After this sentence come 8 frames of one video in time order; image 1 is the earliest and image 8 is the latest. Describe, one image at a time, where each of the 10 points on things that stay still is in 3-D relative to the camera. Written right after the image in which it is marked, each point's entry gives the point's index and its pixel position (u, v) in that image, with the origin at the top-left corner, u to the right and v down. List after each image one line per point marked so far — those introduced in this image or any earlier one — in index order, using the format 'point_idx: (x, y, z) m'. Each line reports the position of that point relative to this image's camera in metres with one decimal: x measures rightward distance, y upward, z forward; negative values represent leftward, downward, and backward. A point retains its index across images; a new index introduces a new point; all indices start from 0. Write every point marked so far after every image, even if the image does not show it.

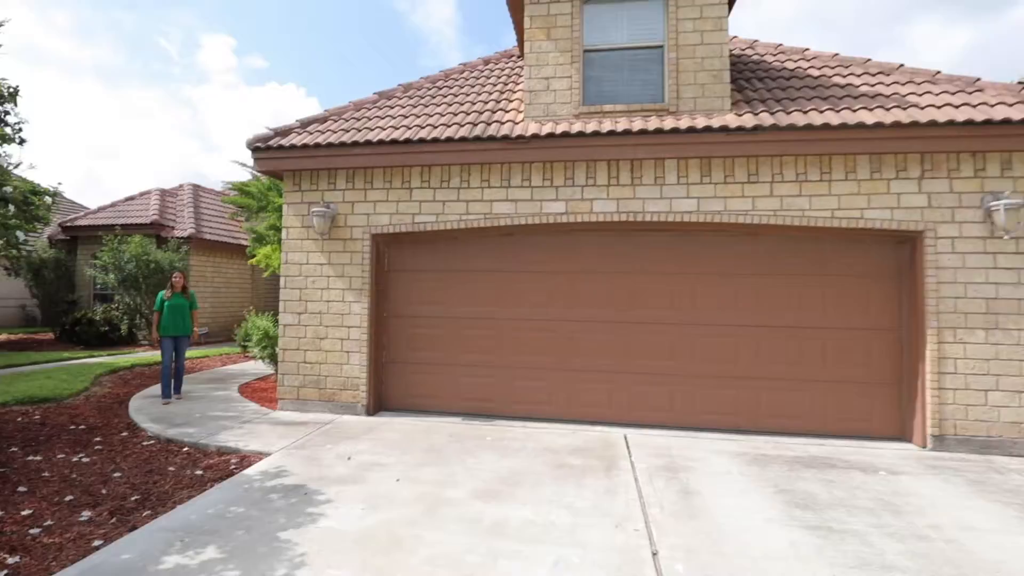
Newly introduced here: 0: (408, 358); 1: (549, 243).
0: (-1.2, -0.8, +6.6) m
1: (+0.4, +0.5, +6.2) m
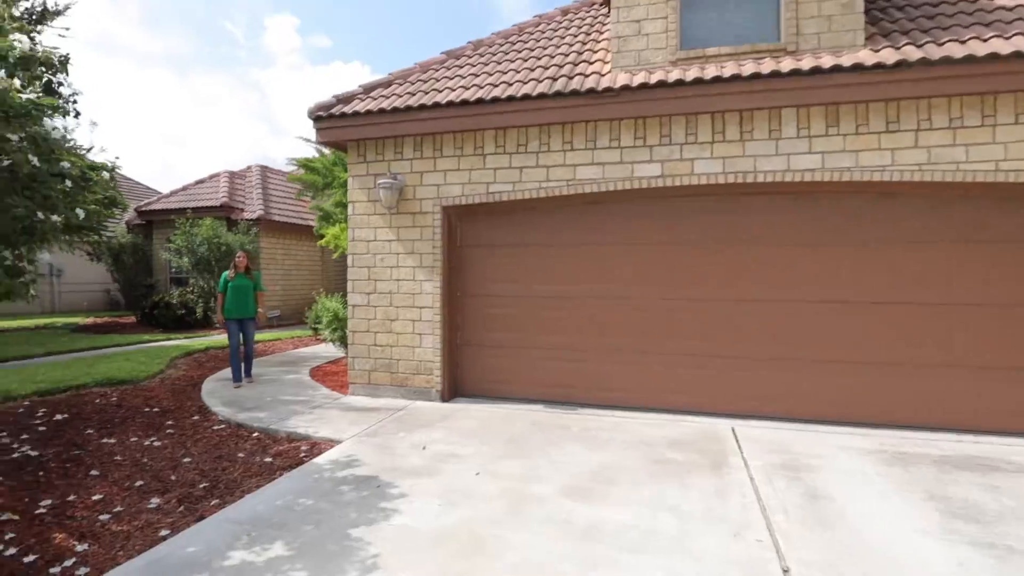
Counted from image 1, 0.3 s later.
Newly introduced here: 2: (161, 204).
0: (-0.3, -0.6, +6.2) m
1: (+1.2, +0.7, +5.5) m
2: (-9.6, +2.3, +15.7) m
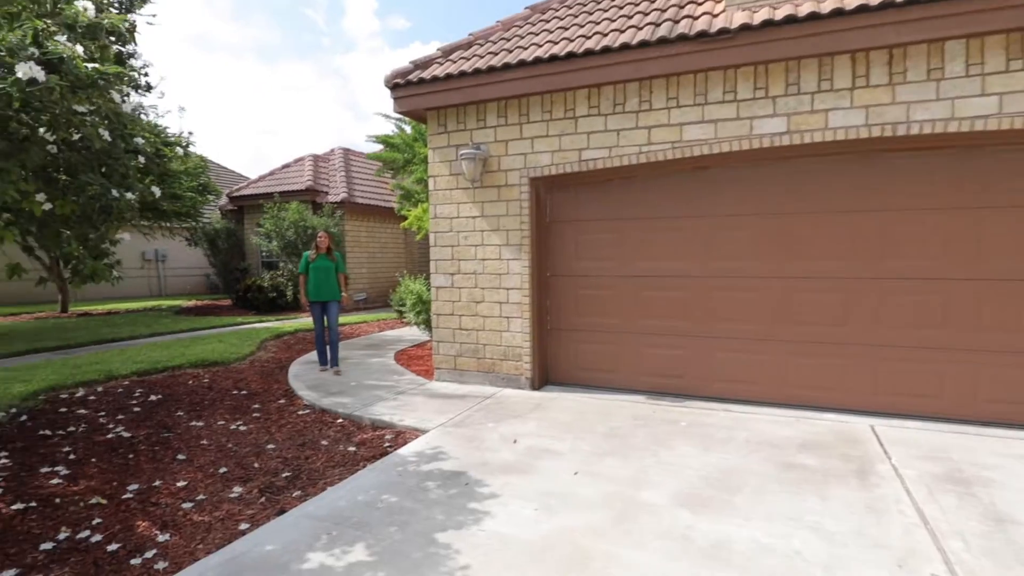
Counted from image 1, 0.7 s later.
0: (+0.6, -0.3, +5.7) m
1: (+2.0, +0.9, +4.8) m
2: (-7.3, +2.7, +16.3) m
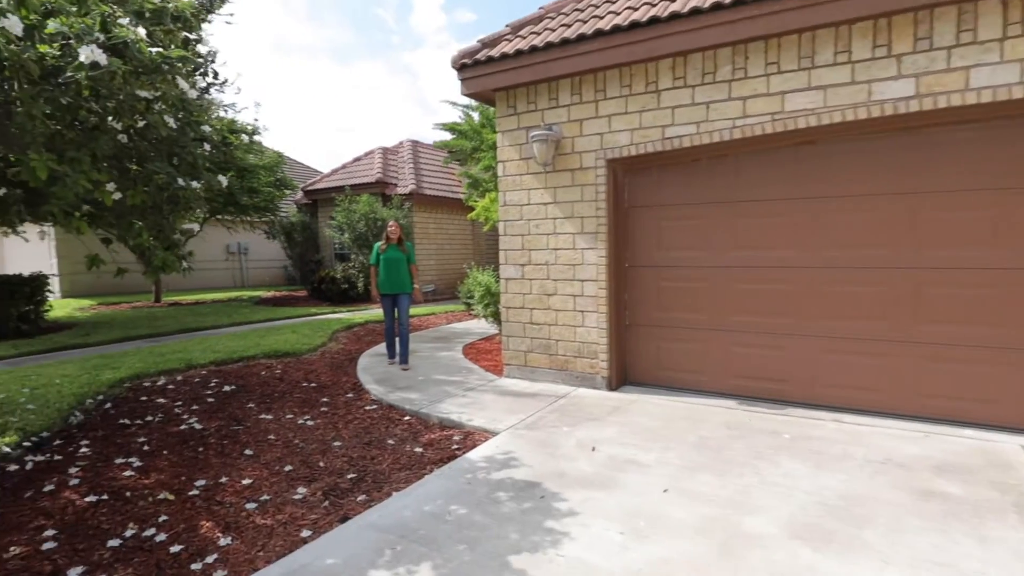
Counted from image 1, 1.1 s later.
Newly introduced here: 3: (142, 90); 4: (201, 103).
0: (+1.3, -0.3, +5.2) m
1: (+2.6, +1.0, +4.2) m
2: (-5.4, +3.0, +16.6) m
3: (-2.3, +1.2, +3.5) m
4: (-2.3, +1.4, +4.3) m
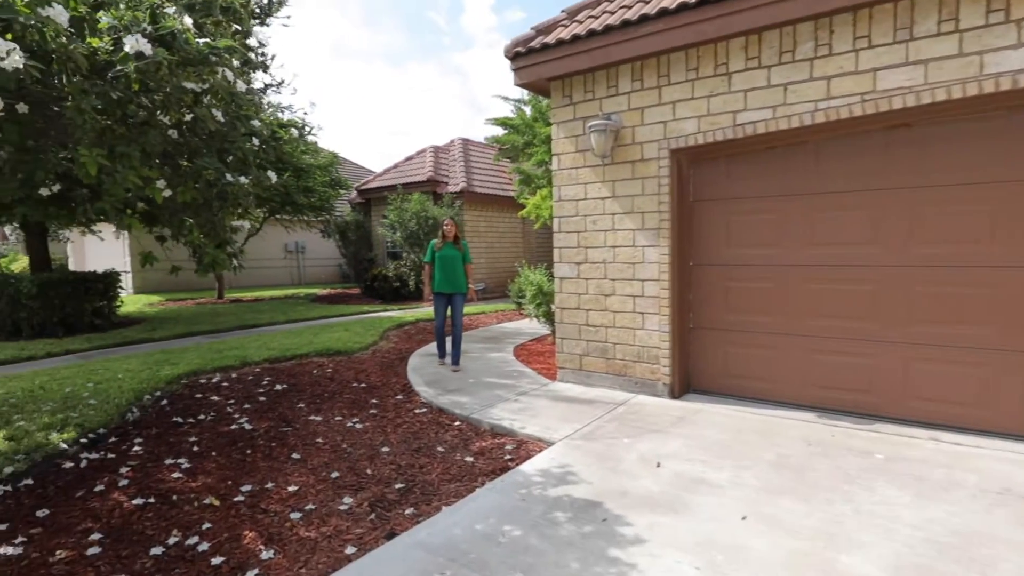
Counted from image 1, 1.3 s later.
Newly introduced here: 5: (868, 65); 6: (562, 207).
0: (+1.8, -0.3, +4.9) m
1: (+3.0, +1.0, +3.7) m
2: (-3.9, +3.0, +16.7) m
3: (-1.9, +1.2, +3.5) m
4: (-1.9, +1.4, +4.2) m
5: (+2.3, +1.4, +3.7) m
6: (+0.5, +0.8, +5.4) m
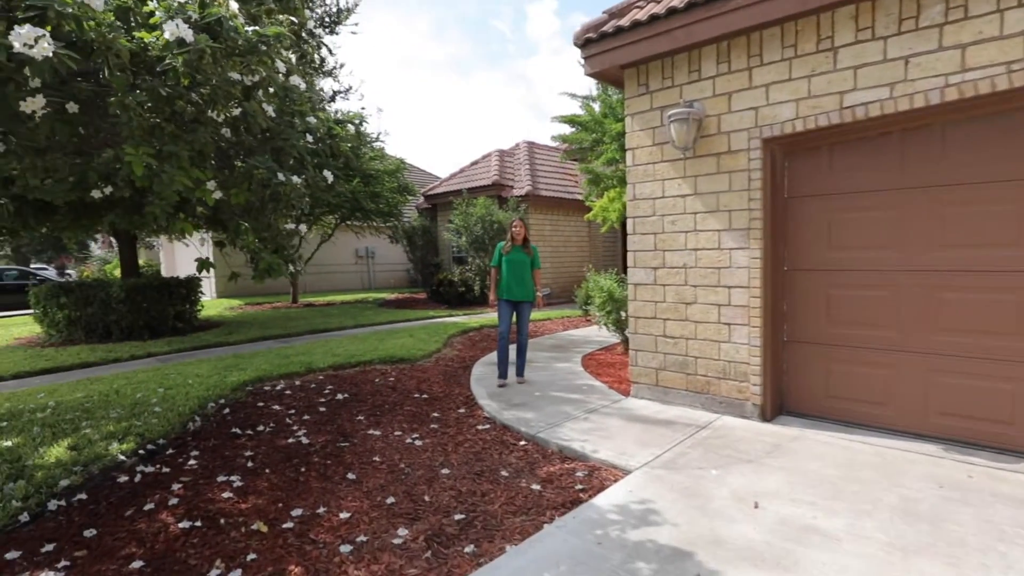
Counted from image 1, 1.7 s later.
0: (+2.3, -0.3, +4.2) m
1: (+3.4, +0.9, +2.9) m
2: (-2.0, +2.9, +16.7) m
3: (-1.6, +1.2, +3.3) m
4: (-1.4, +1.4, +4.0) m
5: (+2.7, +1.4, +3.1) m
6: (+1.1, +0.7, +4.9) m
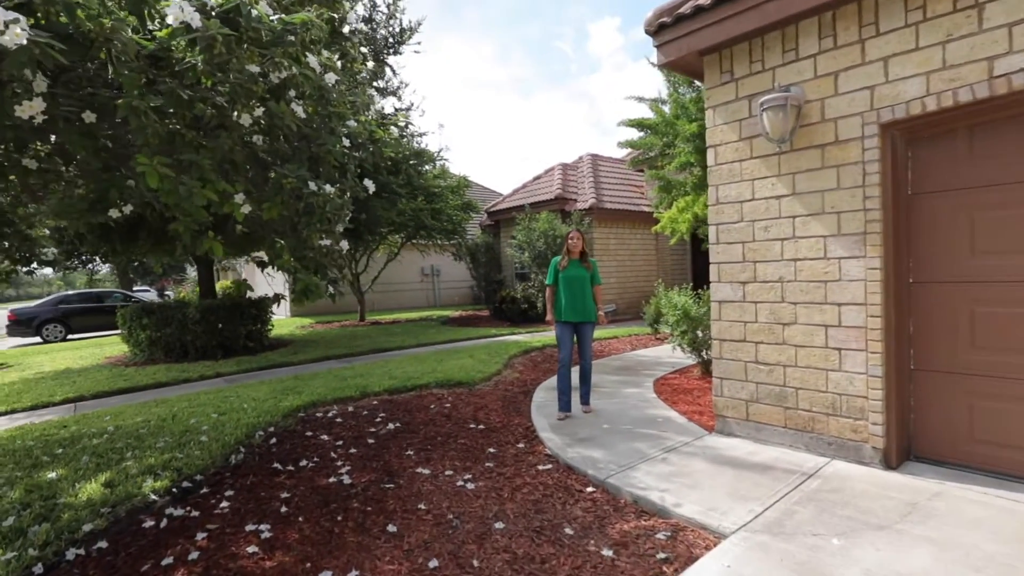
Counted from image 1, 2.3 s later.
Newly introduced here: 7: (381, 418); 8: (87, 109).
0: (+2.7, -0.4, +3.4) m
1: (+3.6, +0.9, +2.0) m
2: (-0.2, +2.4, +16.4) m
3: (-1.3, +1.1, +2.9) m
4: (-1.1, +1.2, +3.7) m
5: (+2.9, +1.3, +2.3) m
6: (+1.5, +0.6, +4.3) m
7: (-1.3, -1.3, +5.6) m
8: (-2.0, +0.8, +2.7) m
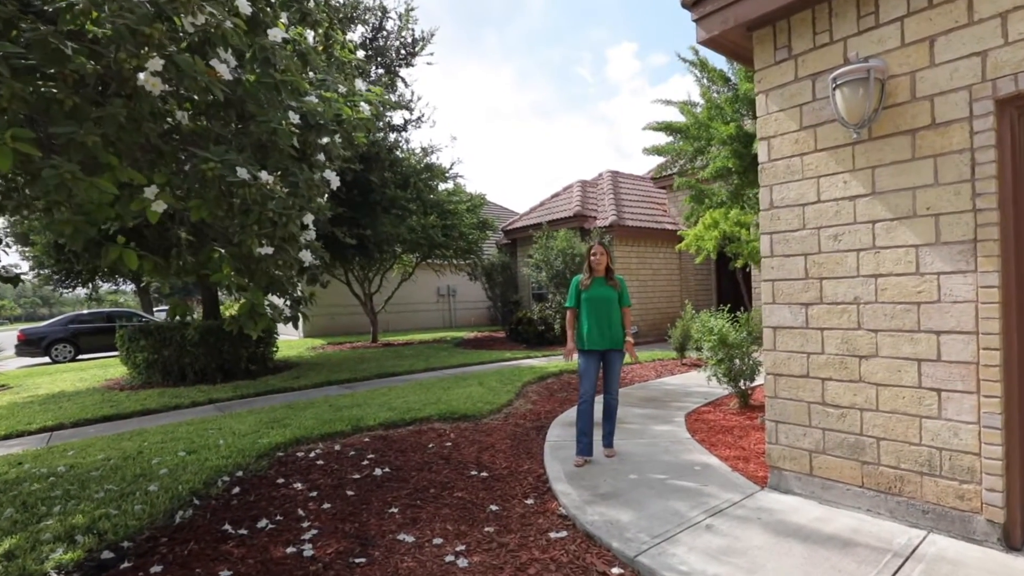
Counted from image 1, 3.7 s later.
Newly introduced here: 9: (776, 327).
0: (+2.7, -0.5, +2.5) m
1: (+3.6, +0.8, +1.2) m
2: (+0.2, +1.8, +15.7) m
3: (-1.3, +1.0, +2.2) m
4: (-1.0, +1.1, +3.0) m
5: (+2.9, +1.2, +1.5) m
6: (+1.6, +0.4, +3.5) m
7: (-1.2, -1.4, +4.8) m
8: (-2.0, +0.8, +2.0) m
9: (+1.6, -0.2, +3.5) m
